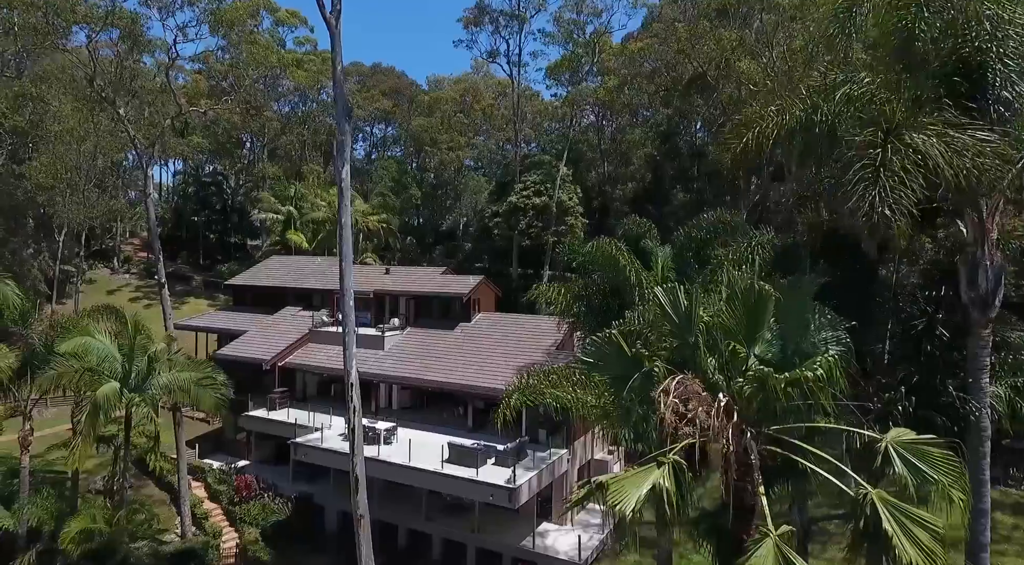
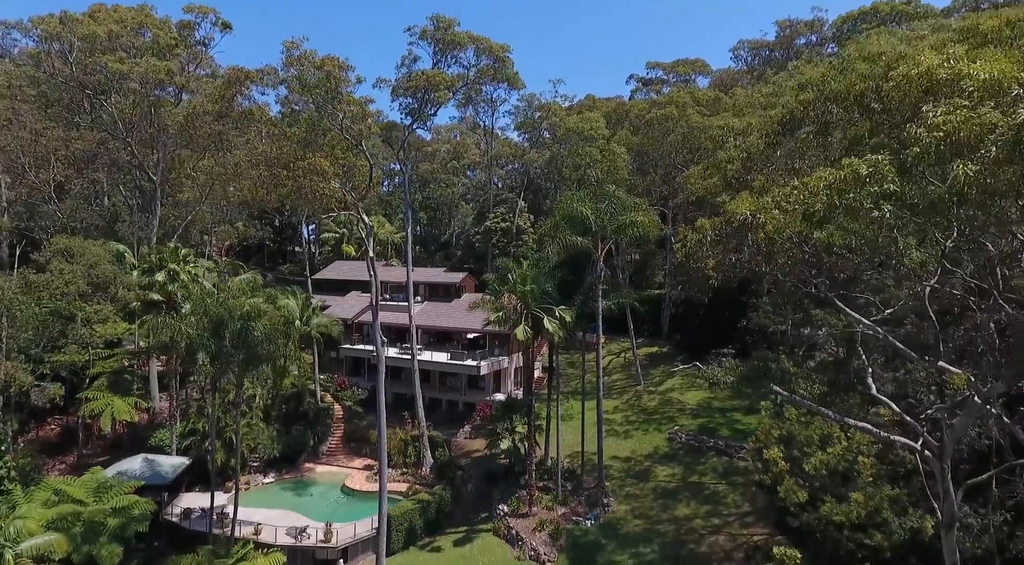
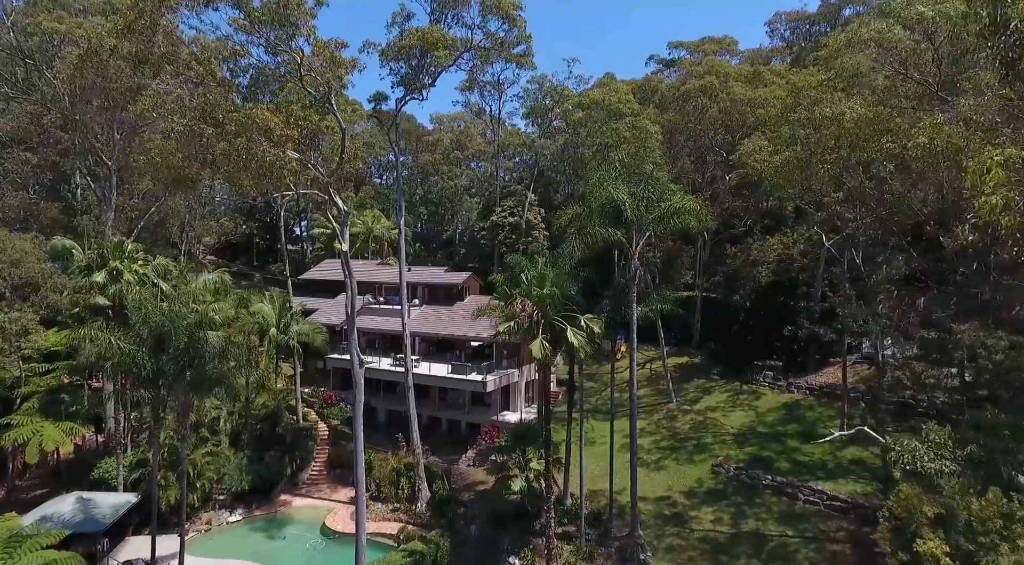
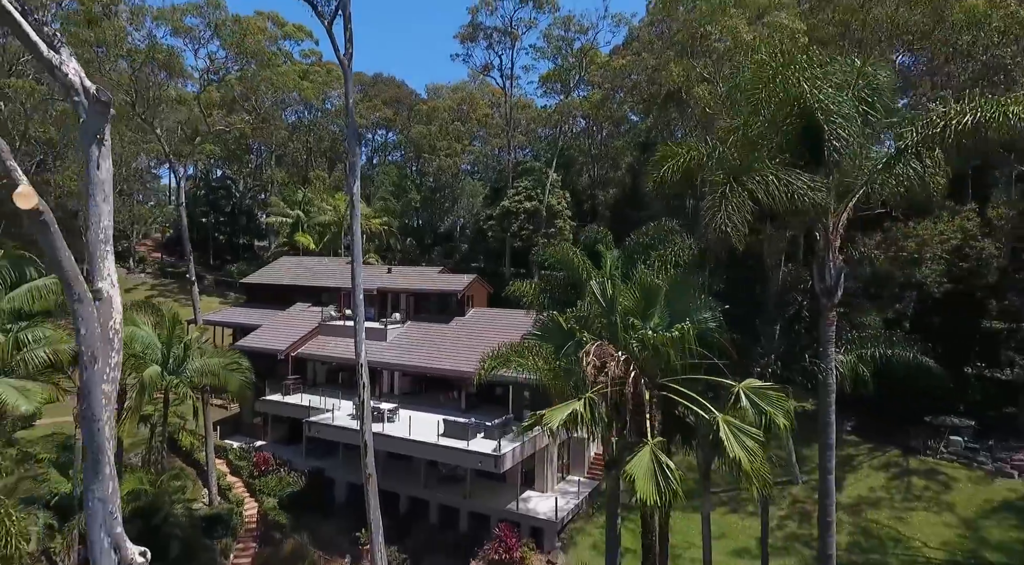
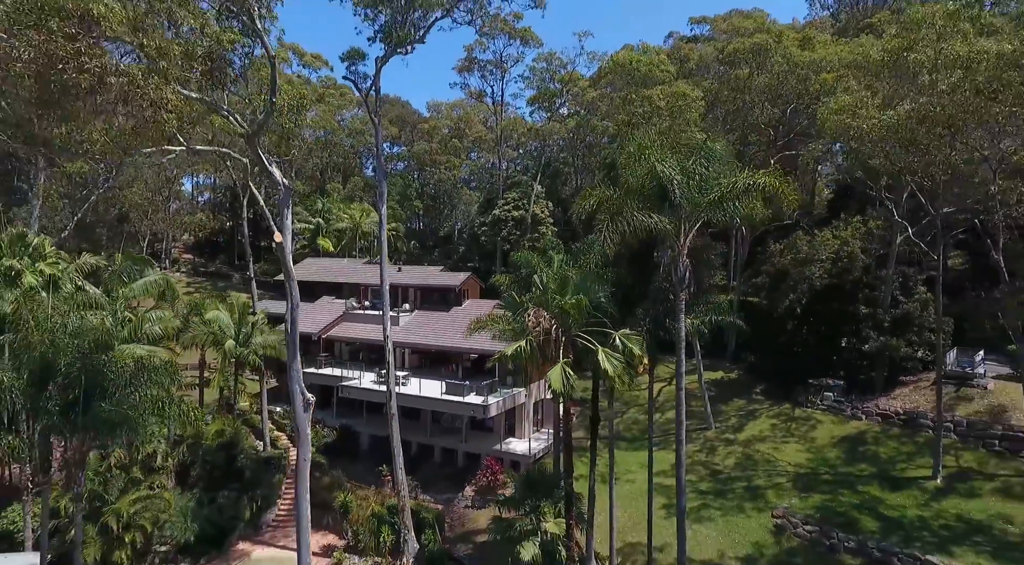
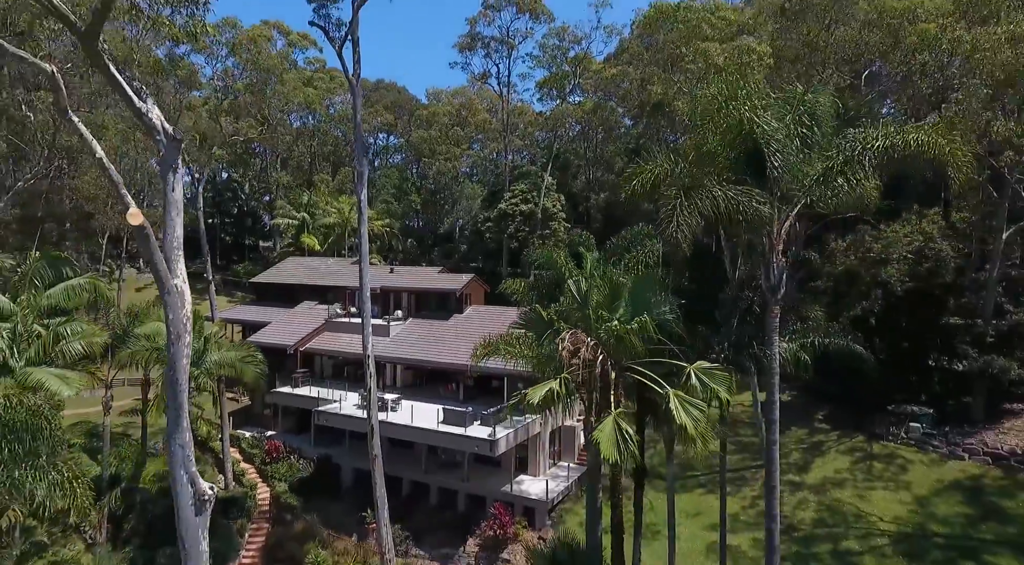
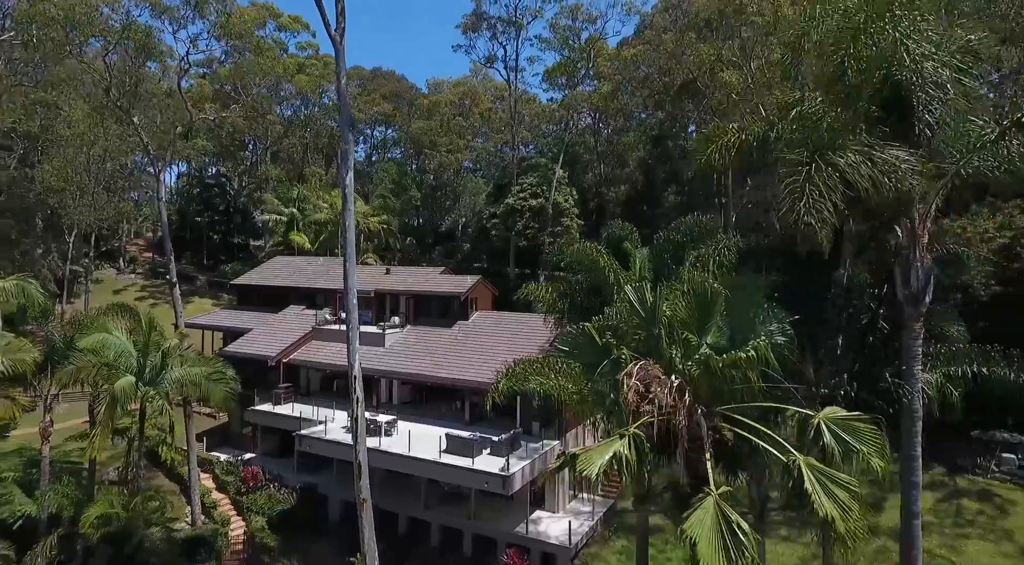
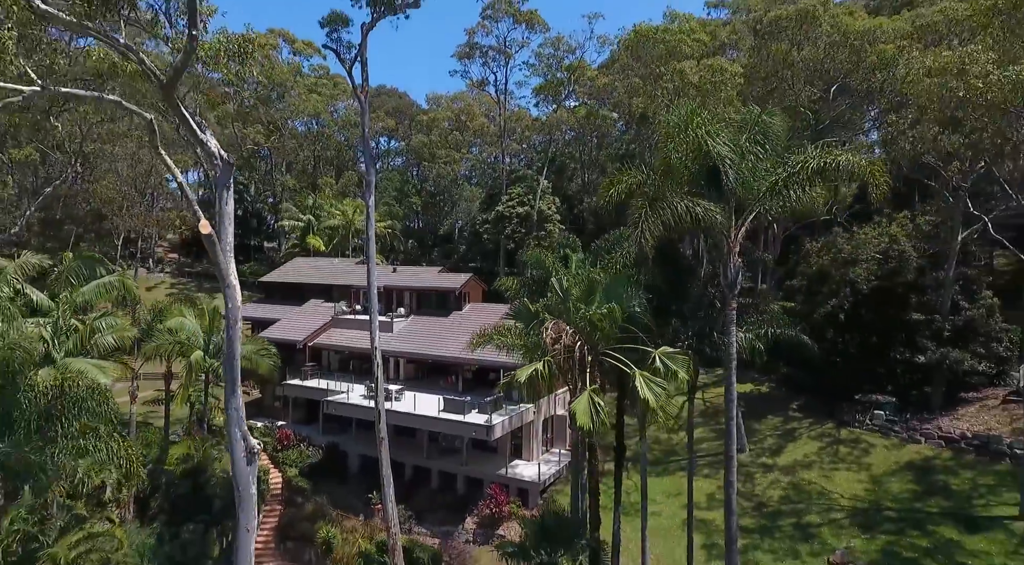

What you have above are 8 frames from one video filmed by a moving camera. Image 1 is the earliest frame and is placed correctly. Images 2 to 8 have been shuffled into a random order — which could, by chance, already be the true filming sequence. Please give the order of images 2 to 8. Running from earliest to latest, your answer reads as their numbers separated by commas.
7, 4, 6, 8, 5, 3, 2
